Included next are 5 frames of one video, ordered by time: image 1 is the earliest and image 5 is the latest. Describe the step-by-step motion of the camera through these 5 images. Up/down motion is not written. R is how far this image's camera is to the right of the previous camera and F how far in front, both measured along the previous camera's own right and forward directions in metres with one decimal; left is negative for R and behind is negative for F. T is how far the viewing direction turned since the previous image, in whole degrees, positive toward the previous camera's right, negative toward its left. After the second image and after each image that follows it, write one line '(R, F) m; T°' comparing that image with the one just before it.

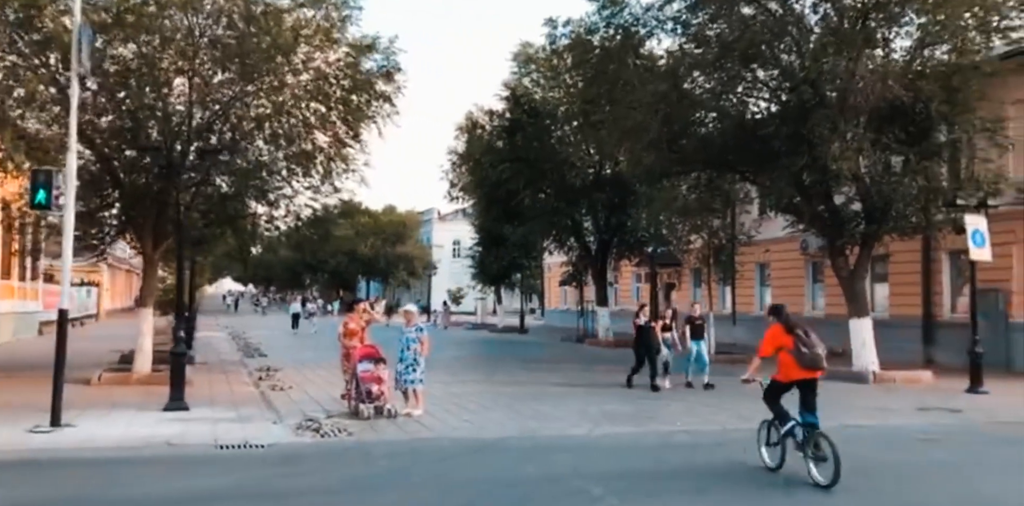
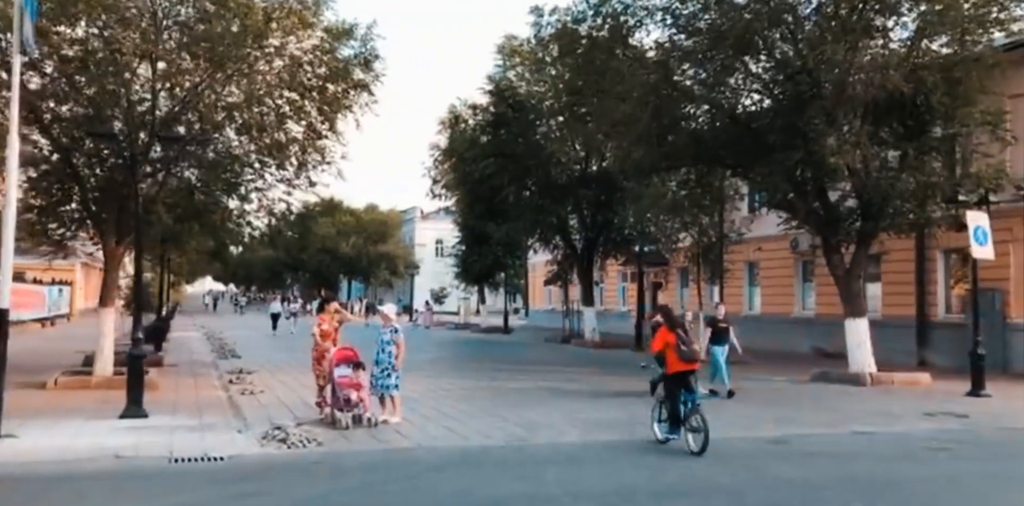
(0.0, +0.9) m; +1°
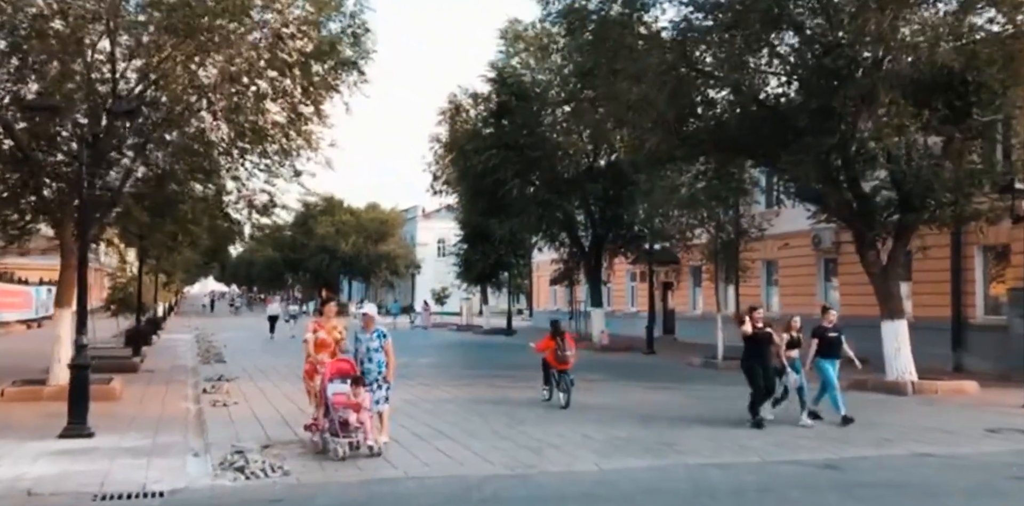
(0.0, +1.9) m; 0°
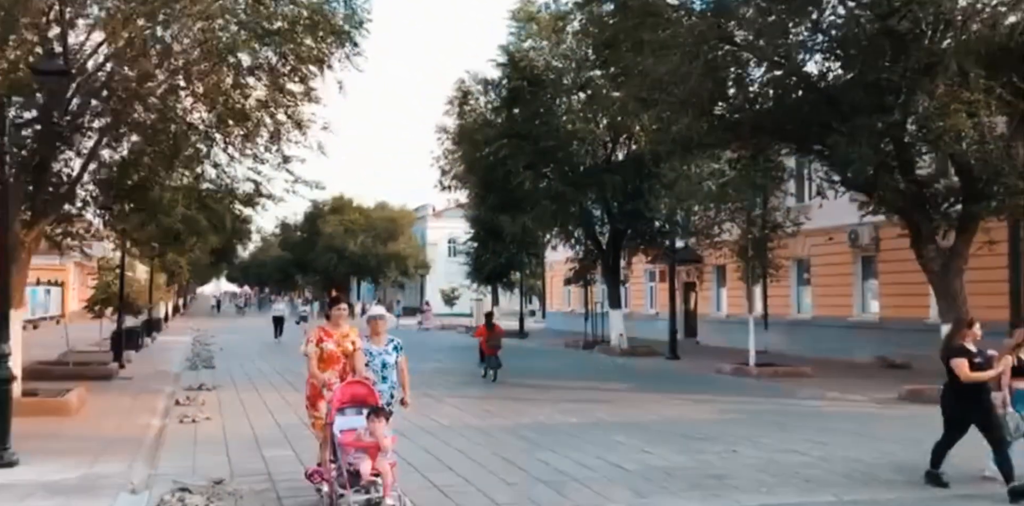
(0.0, +2.1) m; -1°
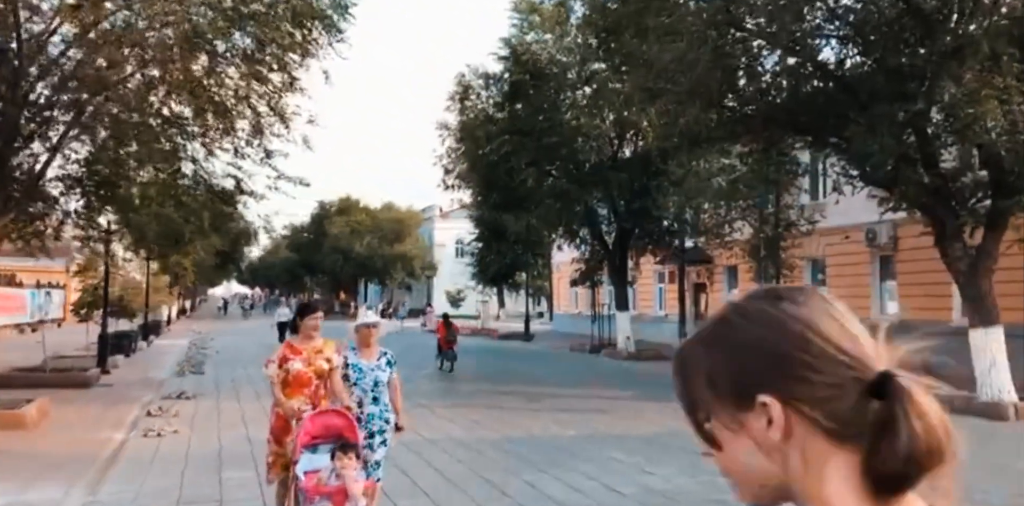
(+0.3, +1.1) m; -1°
